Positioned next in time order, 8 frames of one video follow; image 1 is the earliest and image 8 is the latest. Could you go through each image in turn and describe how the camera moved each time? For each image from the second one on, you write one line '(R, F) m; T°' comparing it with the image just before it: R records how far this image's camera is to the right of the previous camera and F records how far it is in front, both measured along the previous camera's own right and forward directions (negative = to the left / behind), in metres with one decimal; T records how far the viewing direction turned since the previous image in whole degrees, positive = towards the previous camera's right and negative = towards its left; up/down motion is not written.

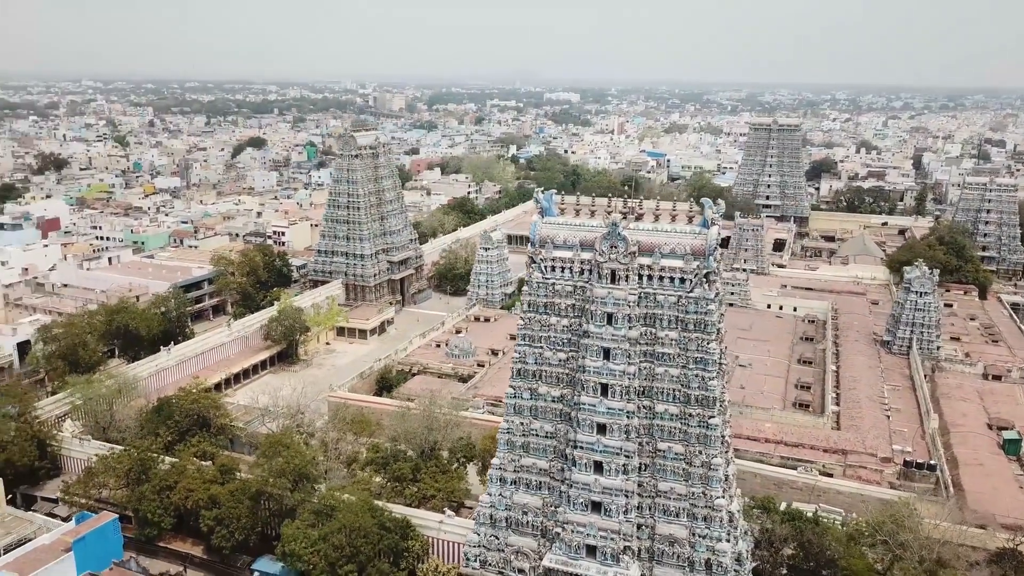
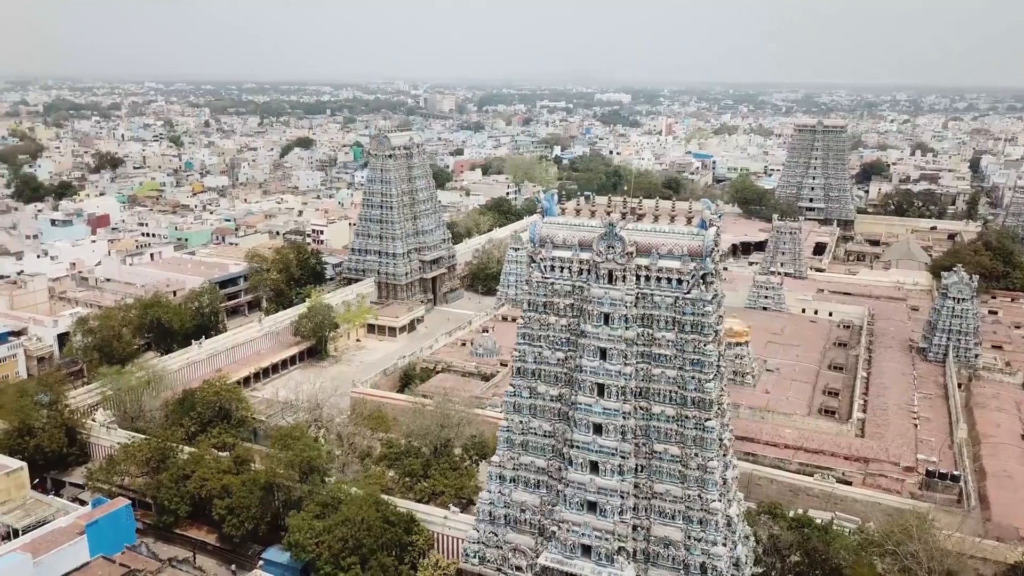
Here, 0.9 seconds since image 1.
(+0.8, 0.0) m; -3°
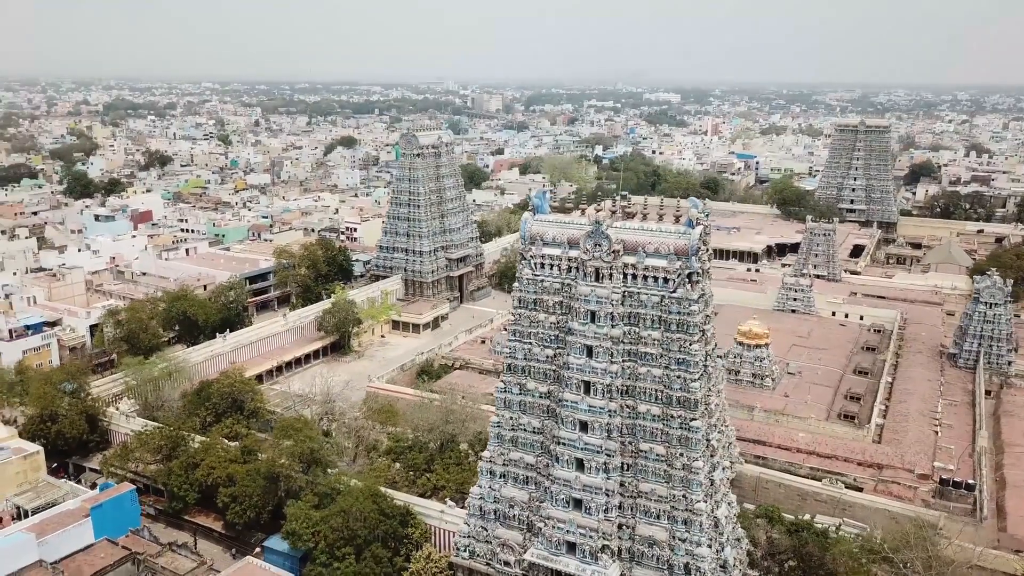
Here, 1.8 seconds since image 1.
(+0.9, 0.0) m; -3°
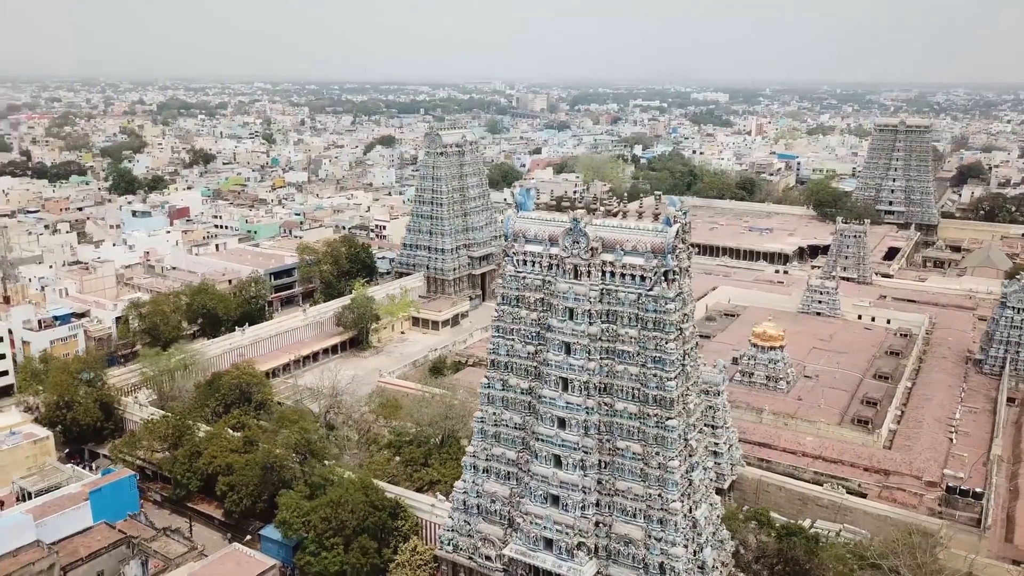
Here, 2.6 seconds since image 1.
(+1.0, 0.0) m; -3°
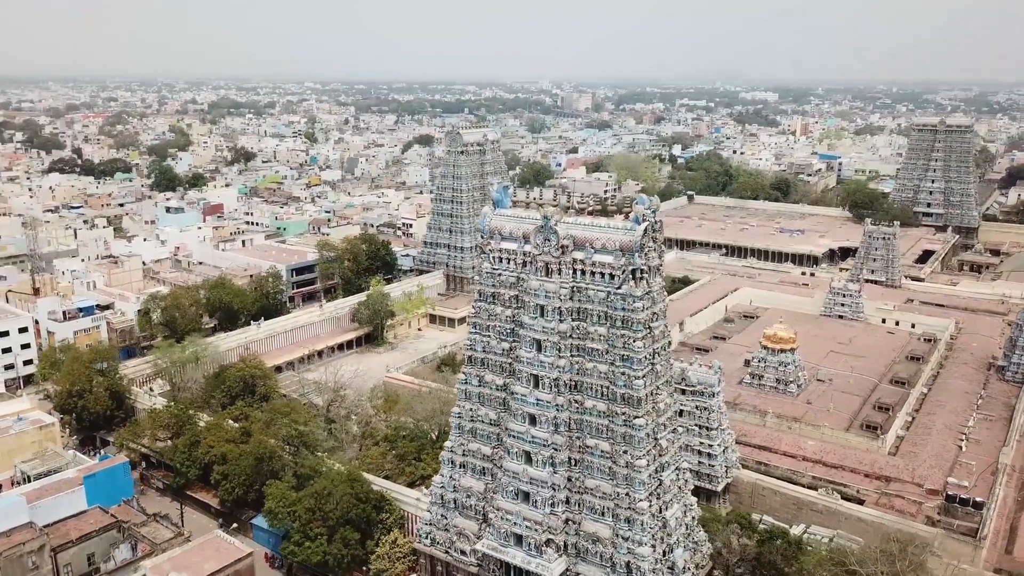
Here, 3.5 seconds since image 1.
(+1.2, 0.0) m; -3°
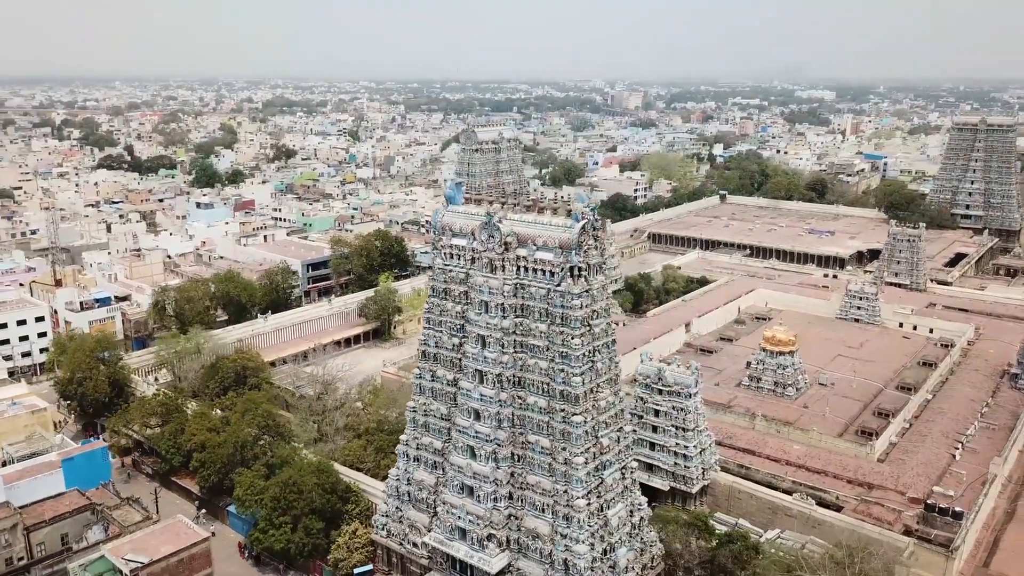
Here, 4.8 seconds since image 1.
(+1.7, -0.1) m; -3°
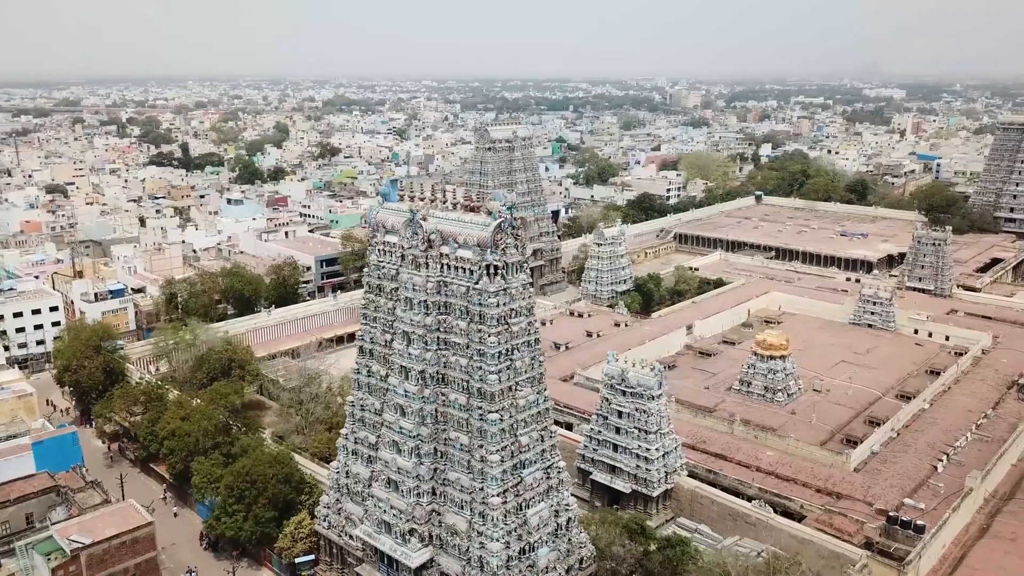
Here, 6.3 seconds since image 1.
(+2.2, 0.0) m; -4°
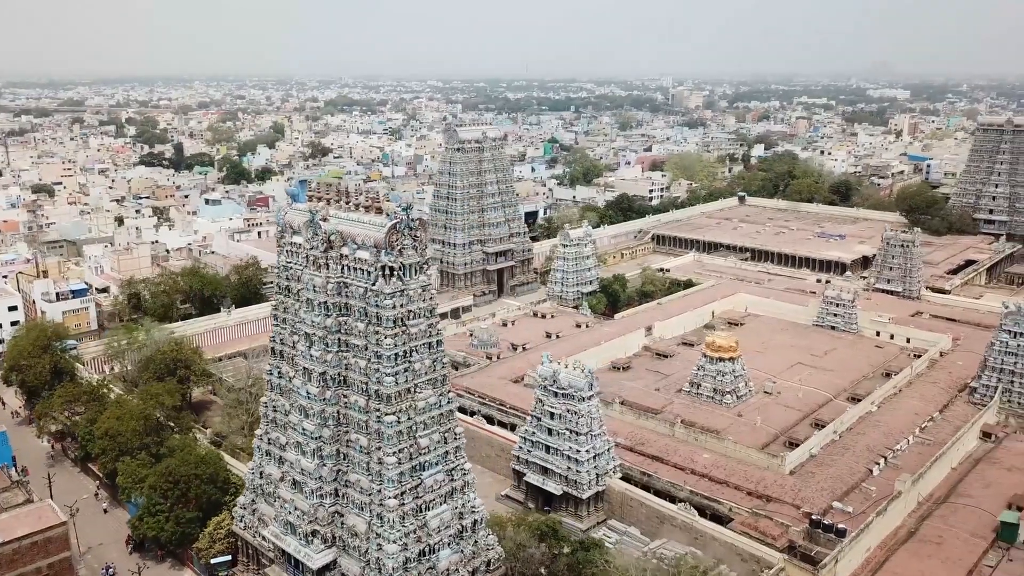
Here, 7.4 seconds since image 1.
(+1.7, -0.1) m; 0°
